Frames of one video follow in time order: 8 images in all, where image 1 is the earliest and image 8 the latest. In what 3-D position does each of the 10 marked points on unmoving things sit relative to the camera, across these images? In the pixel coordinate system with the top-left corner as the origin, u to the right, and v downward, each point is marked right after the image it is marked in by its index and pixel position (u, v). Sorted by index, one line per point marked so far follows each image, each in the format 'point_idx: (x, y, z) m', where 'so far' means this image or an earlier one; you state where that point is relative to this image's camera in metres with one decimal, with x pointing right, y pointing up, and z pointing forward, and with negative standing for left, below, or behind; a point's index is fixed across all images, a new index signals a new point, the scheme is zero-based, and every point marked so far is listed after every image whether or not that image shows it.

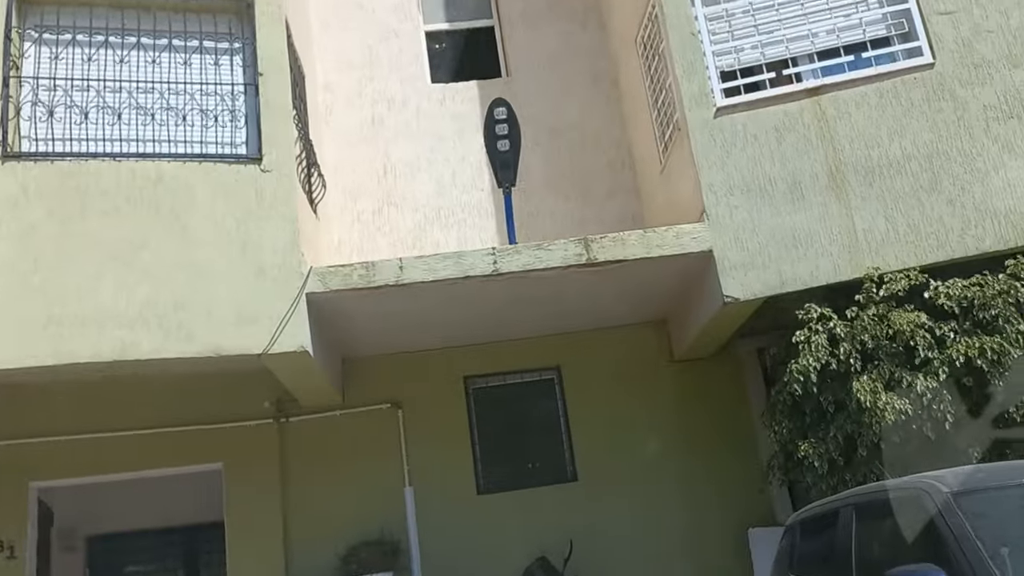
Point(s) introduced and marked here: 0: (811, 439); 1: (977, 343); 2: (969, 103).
0: (+2.2, -1.1, +6.3) m
1: (+3.1, -0.4, +5.8) m
2: (+3.3, +1.3, +6.4) m
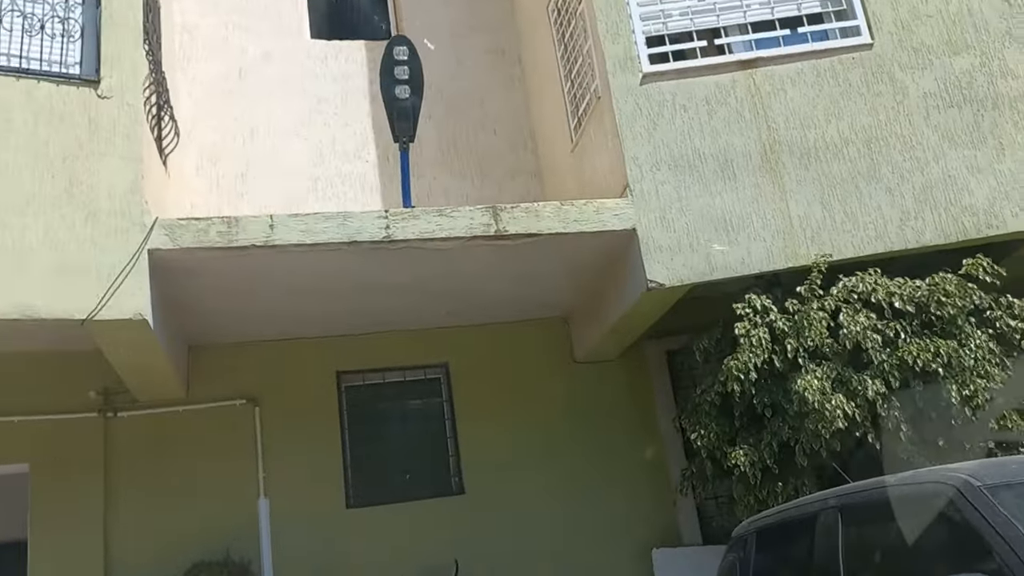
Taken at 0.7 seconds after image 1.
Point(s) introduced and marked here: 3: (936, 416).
0: (+1.5, -1.0, +5.6) m
1: (+2.5, -0.3, +5.3) m
2: (+2.7, +1.4, +6.0) m
3: (+2.6, -0.8, +5.3) m
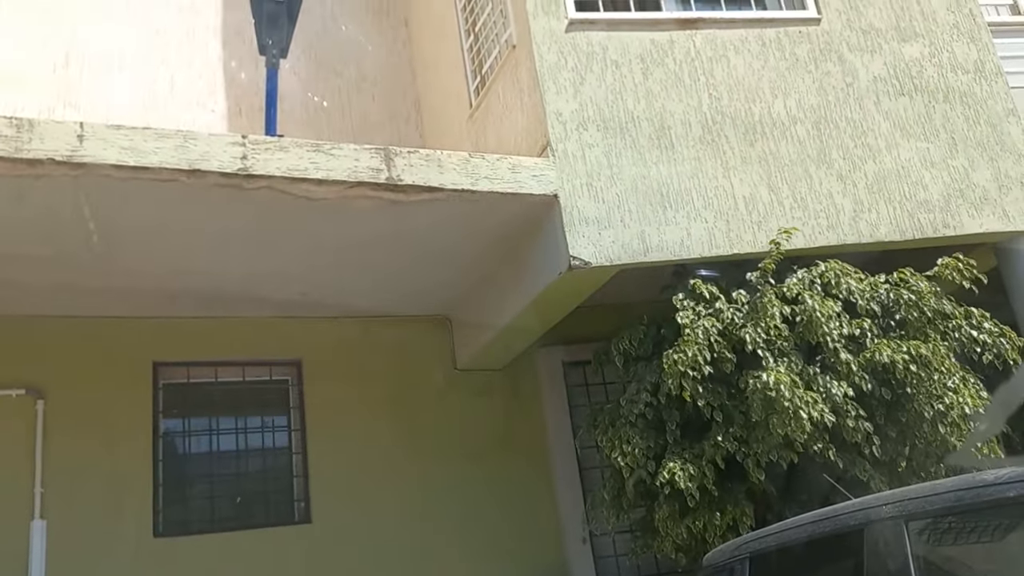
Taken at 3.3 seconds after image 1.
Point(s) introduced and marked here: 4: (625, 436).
0: (+0.9, -0.9, +4.6) m
1: (+2.0, -0.3, +4.5) m
2: (+2.1, +1.3, +5.4) m
3: (+2.0, -0.8, +4.6) m
4: (+0.6, -0.8, +4.9) m
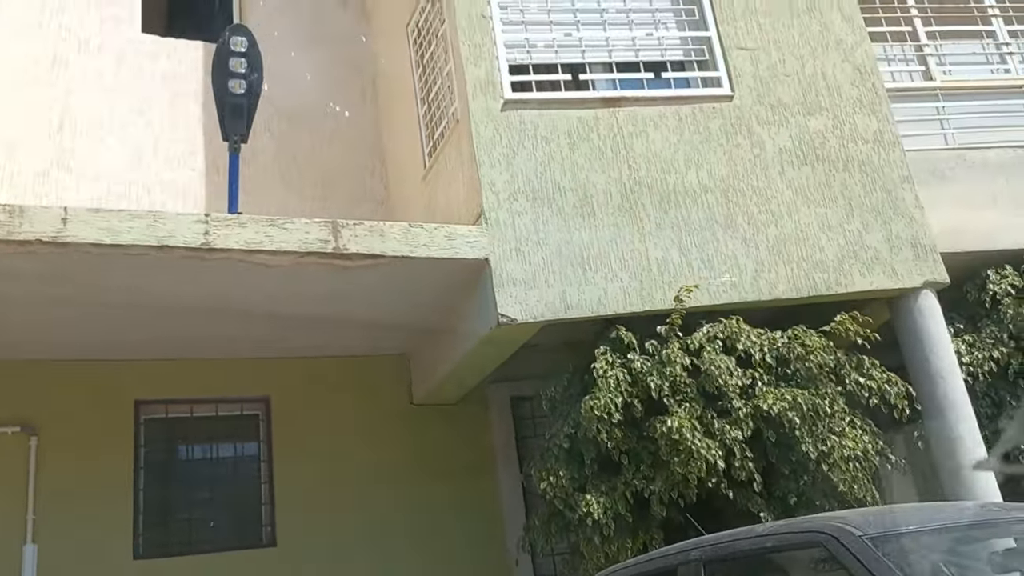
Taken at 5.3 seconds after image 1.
0: (+0.5, -1.2, +5.2) m
1: (+1.6, -0.6, +5.1) m
2: (+1.7, +1.0, +6.0) m
3: (+1.6, -1.1, +5.2) m
4: (+0.2, -1.1, +5.5) m
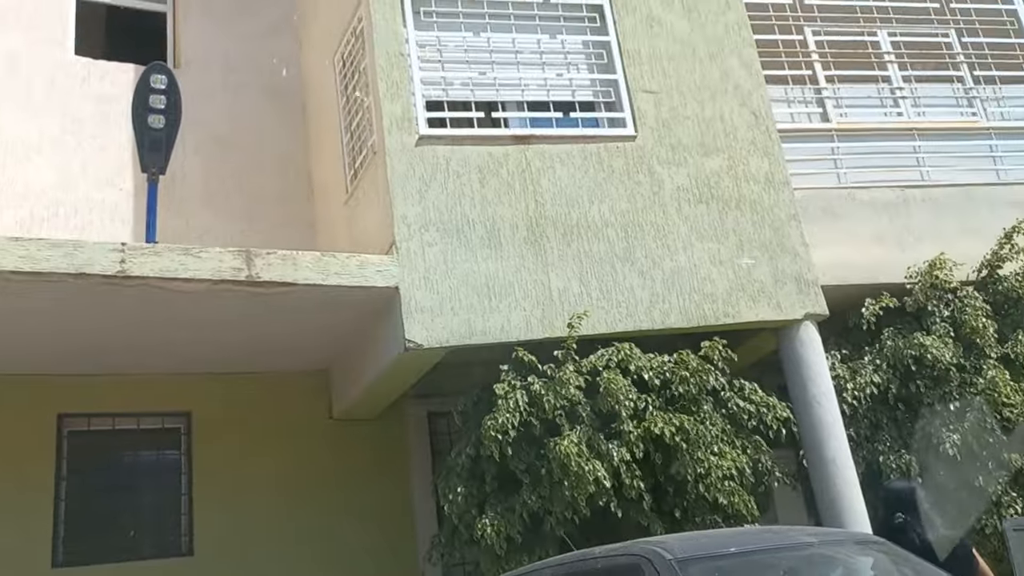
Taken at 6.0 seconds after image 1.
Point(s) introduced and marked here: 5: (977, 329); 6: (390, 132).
0: (-0.1, -1.4, +5.6) m
1: (+1.0, -0.8, +5.5) m
2: (+1.1, +0.8, +6.4) m
3: (+1.0, -1.3, +5.6) m
4: (-0.4, -1.3, +5.8) m
5: (+3.5, -0.3, +6.7) m
6: (-0.8, +1.1, +6.0) m
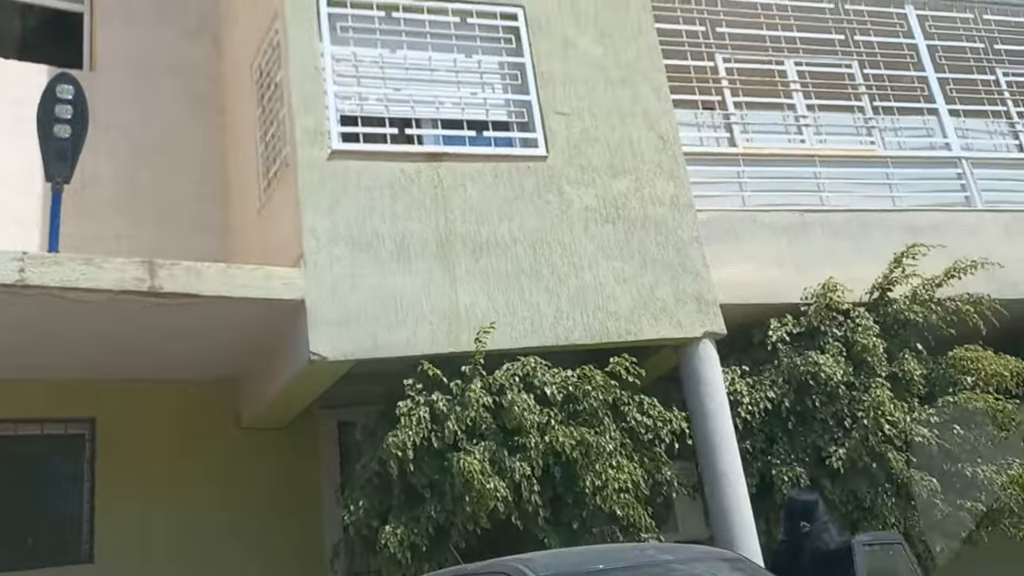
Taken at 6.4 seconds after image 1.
0: (-0.8, -1.5, +5.7) m
1: (+0.4, -0.9, +5.7) m
2: (+0.5, +0.7, +6.6) m
3: (+0.4, -1.4, +5.8) m
4: (-1.1, -1.4, +5.9) m
5: (+2.8, -0.5, +7.0) m
6: (-1.5, +1.0, +6.1) m
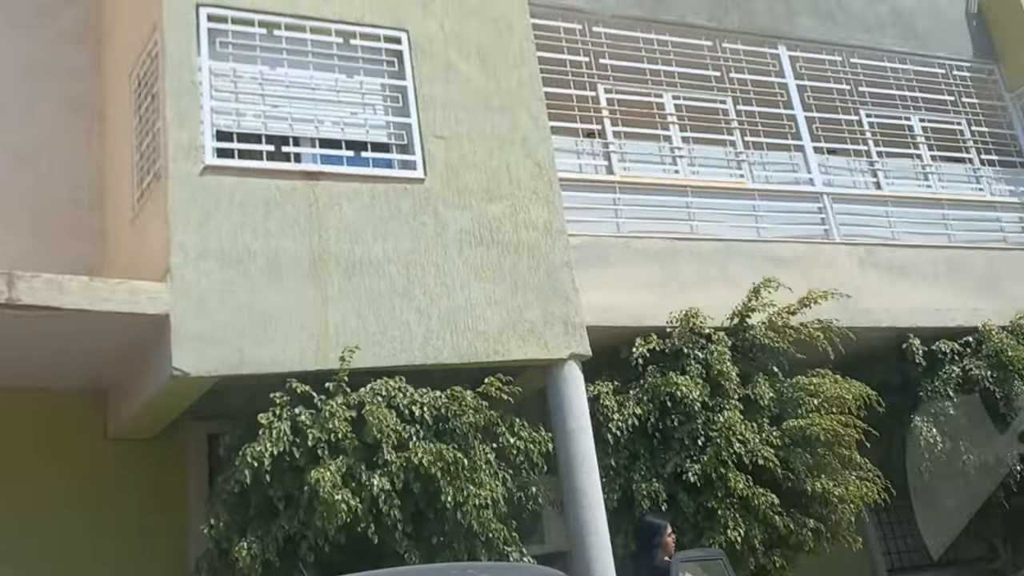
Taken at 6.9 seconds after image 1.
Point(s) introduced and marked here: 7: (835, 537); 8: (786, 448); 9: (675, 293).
0: (-1.7, -1.6, +5.7) m
1: (-0.5, -1.1, +5.9) m
2: (-0.5, +0.5, +6.8) m
3: (-0.5, -1.6, +6.0) m
4: (-2.0, -1.5, +6.0) m
5: (+1.8, -0.7, +7.4) m
6: (-2.3, +0.9, +6.1) m
7: (+2.7, -2.1, +7.4) m
8: (+2.3, -1.3, +7.4) m
9: (+1.5, 0.0, +7.9) m
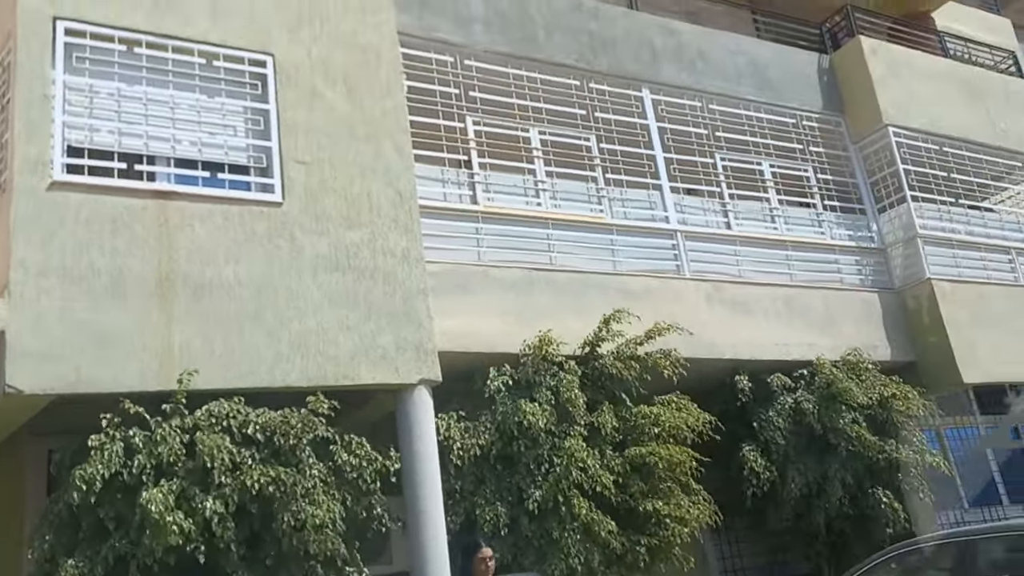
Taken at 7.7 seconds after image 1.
0: (-2.8, -1.8, +5.7) m
1: (-1.6, -1.3, +6.0) m
2: (-1.6, +0.3, +6.9) m
3: (-1.7, -1.7, +6.0) m
4: (-3.1, -1.6, +5.9) m
5: (+0.5, -1.0, +7.8) m
6: (-3.4, +0.8, +6.0) m
7: (+1.4, -2.4, +7.8) m
8: (+1.0, -1.6, +7.8) m
9: (+0.2, -0.3, +8.2) m
